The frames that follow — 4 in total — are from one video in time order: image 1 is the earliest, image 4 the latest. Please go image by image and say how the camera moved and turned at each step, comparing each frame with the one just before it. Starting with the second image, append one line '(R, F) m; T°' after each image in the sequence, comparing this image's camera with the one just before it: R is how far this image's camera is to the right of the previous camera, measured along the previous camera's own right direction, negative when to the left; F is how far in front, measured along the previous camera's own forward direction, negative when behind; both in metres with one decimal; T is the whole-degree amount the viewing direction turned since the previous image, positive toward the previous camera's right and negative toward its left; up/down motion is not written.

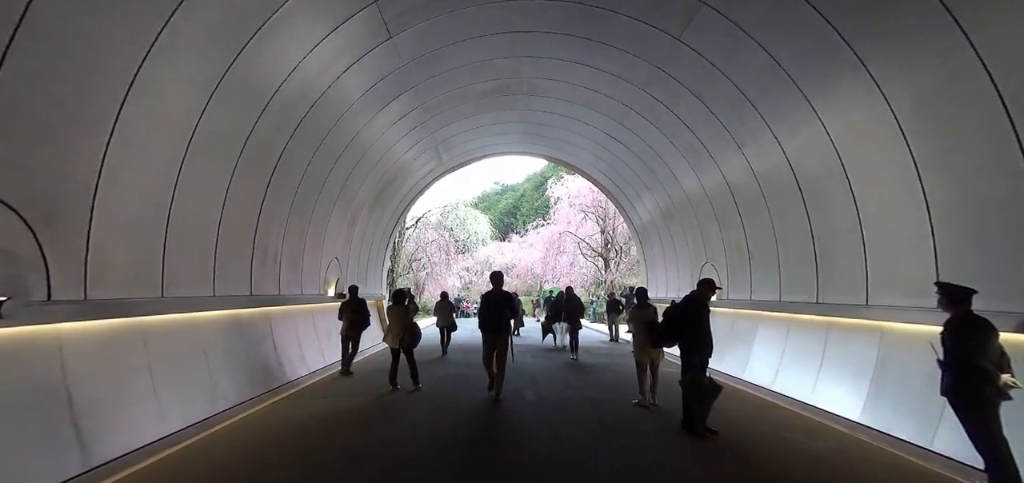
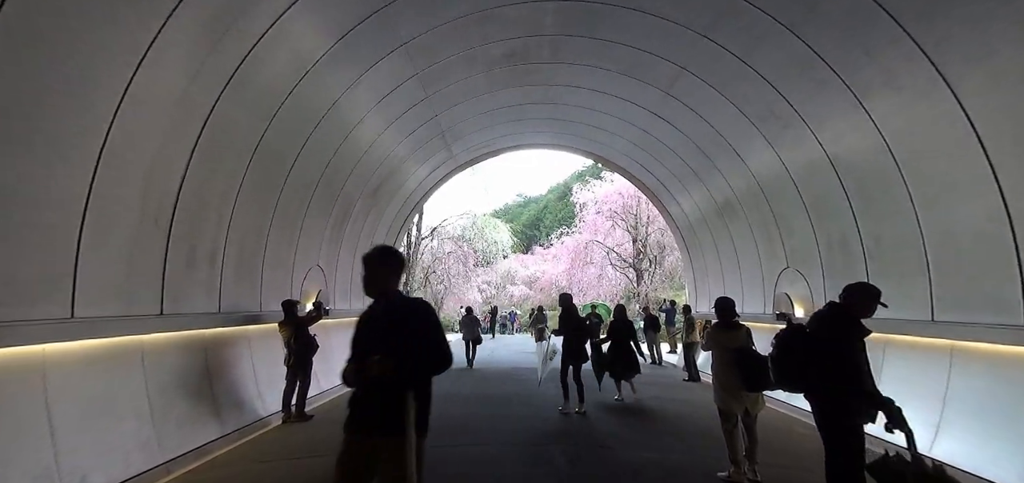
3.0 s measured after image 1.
(0.0, +2.0) m; -3°
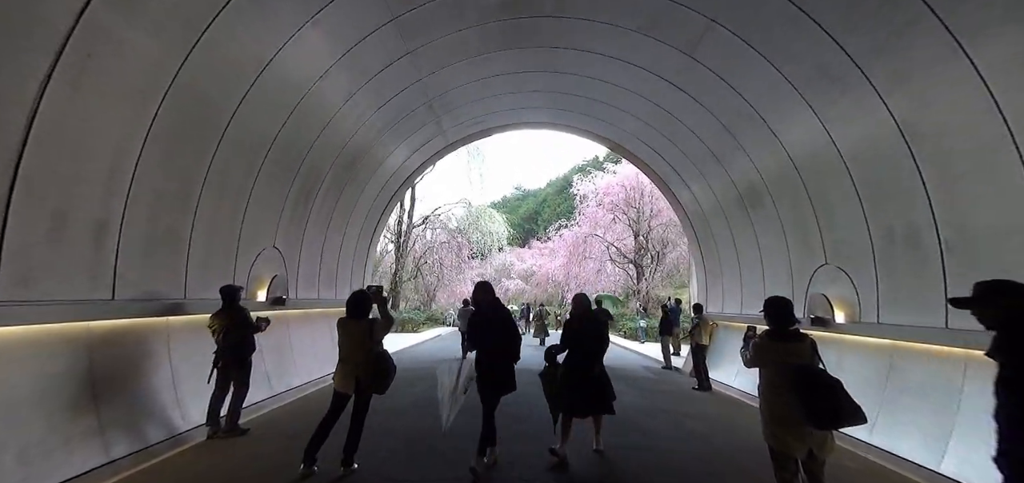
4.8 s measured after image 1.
(+0.1, +1.2) m; 0°
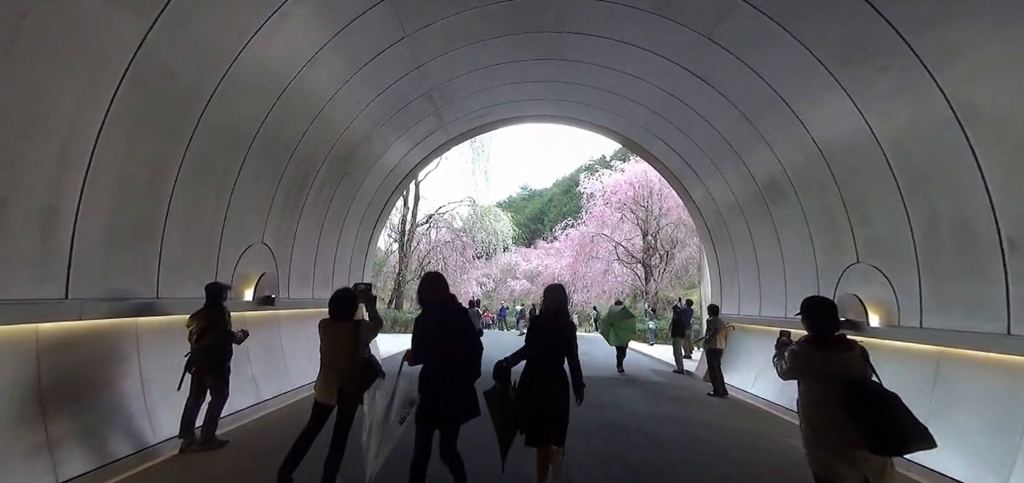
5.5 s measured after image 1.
(0.0, +0.5) m; -1°
